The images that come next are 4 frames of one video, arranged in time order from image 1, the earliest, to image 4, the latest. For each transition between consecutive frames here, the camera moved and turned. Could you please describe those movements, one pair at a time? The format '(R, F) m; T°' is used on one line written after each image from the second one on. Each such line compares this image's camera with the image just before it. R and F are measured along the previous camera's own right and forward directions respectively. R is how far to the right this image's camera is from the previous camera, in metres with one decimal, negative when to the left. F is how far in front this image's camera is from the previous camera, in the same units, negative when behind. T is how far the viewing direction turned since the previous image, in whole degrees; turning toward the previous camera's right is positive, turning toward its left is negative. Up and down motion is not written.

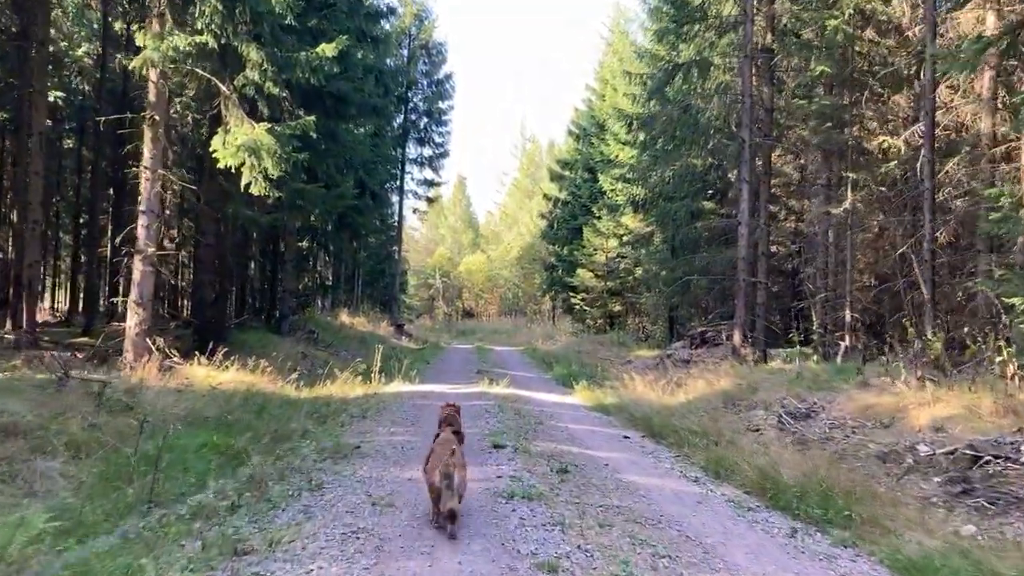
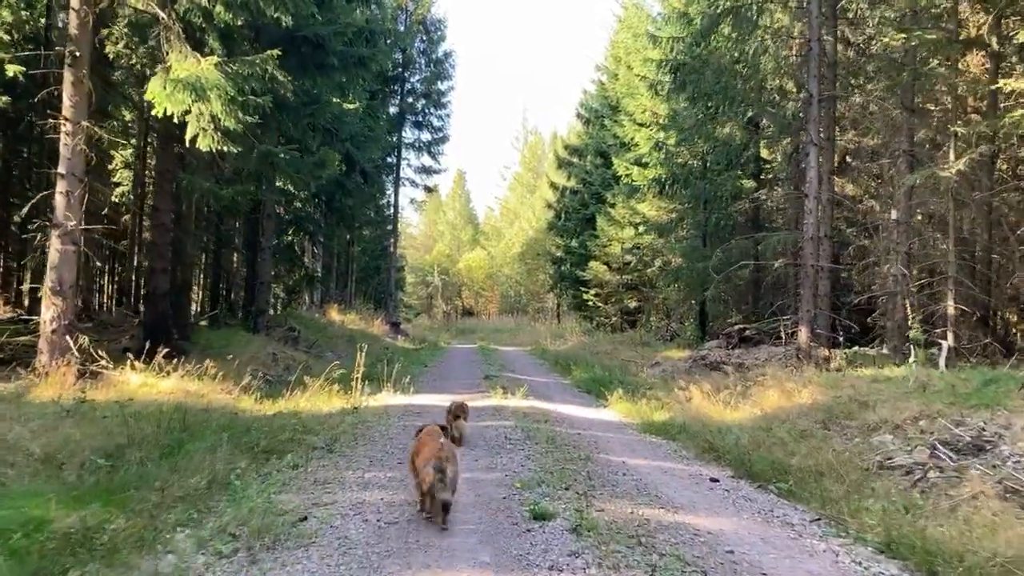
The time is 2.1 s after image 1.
(-0.3, +2.9) m; 0°
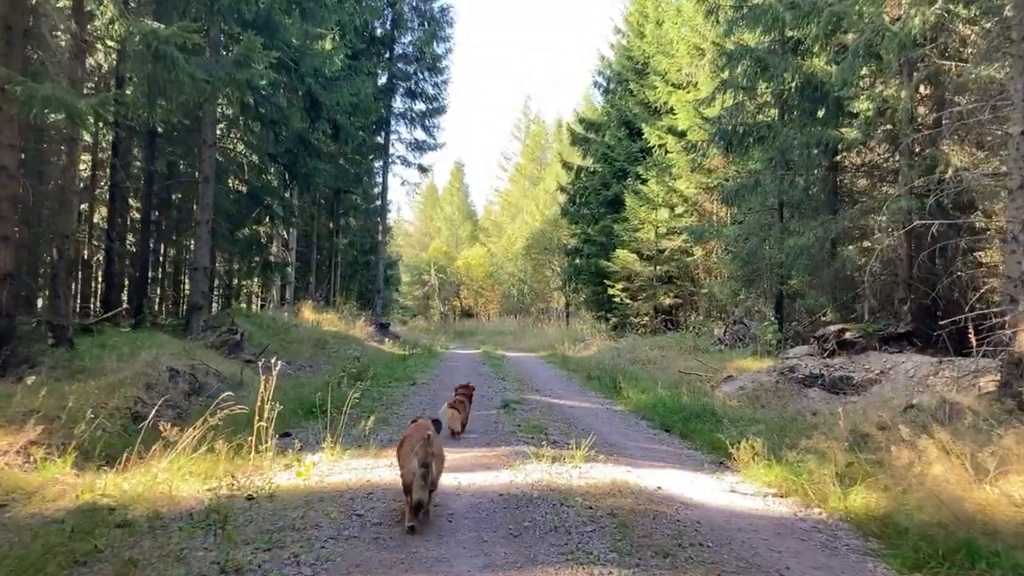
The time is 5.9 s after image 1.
(-0.4, +5.2) m; 0°
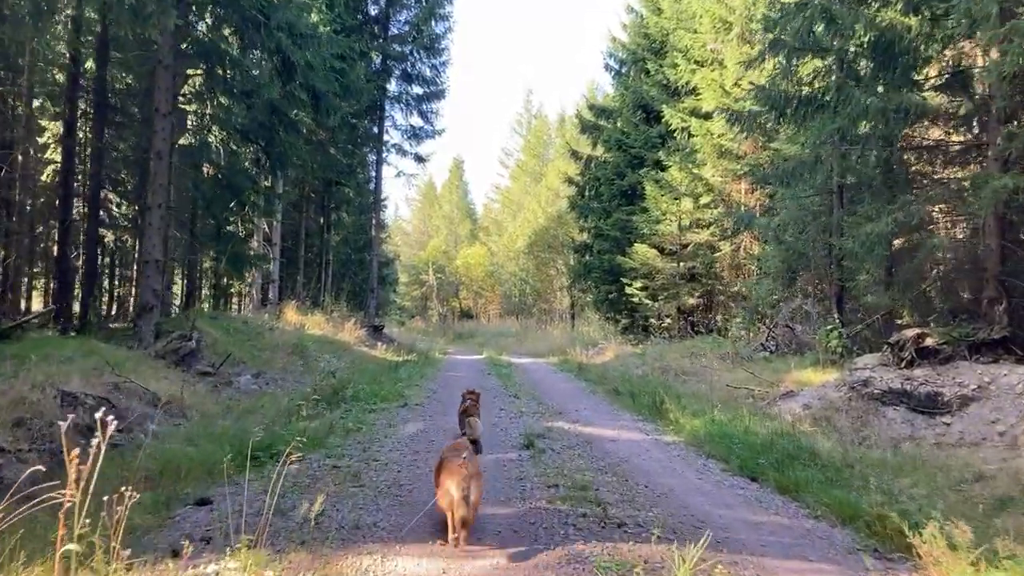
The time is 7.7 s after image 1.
(-0.2, +2.5) m; 0°
